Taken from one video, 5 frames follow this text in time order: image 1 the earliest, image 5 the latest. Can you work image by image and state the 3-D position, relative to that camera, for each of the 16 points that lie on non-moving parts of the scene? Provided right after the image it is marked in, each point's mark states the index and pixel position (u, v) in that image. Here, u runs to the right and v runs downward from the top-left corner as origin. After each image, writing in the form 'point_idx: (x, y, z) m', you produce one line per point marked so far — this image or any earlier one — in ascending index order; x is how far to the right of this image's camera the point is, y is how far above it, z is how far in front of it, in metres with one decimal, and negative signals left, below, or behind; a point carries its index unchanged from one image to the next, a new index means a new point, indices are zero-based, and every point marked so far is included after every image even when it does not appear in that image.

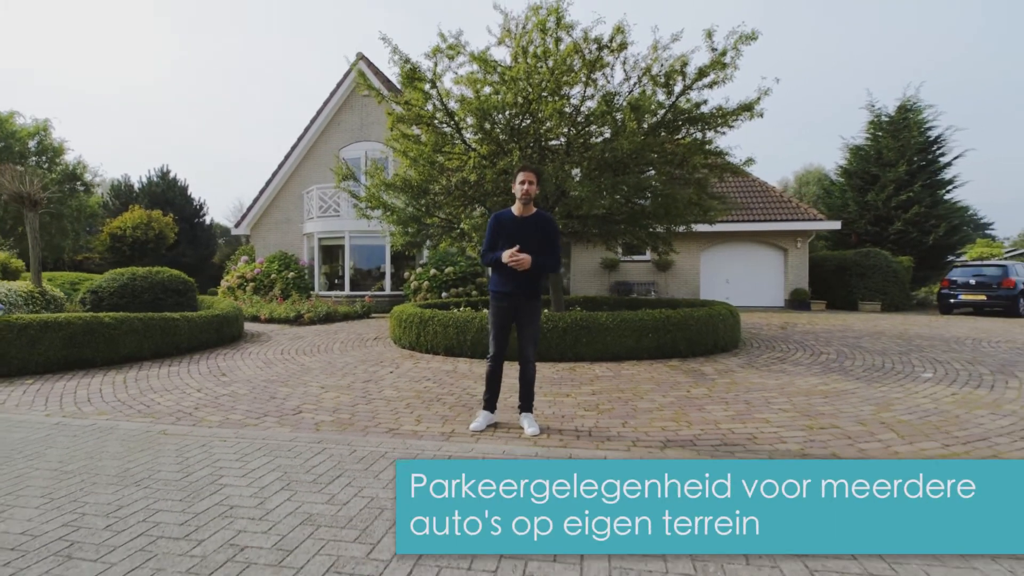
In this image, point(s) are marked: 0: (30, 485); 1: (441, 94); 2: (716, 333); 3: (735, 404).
0: (-2.9, -1.2, +3.2) m
1: (-1.3, +3.4, +9.2) m
2: (+3.0, -0.7, +7.8) m
3: (+2.0, -1.1, +4.8) m
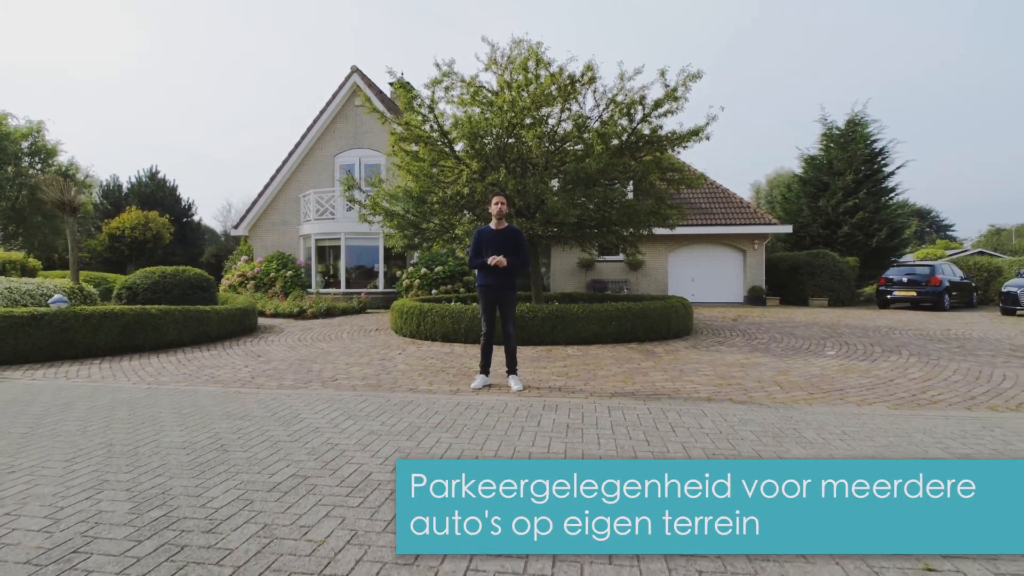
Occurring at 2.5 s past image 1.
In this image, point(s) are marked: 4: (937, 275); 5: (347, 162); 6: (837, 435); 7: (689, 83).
0: (-3.0, -1.1, +4.5) m
1: (-1.5, +3.4, +10.6) m
2: (+2.8, -0.6, +9.3) m
3: (+1.9, -1.0, +6.3) m
4: (+13.3, +0.4, +16.4) m
5: (-6.0, +4.6, +19.1) m
6: (+2.5, -1.1, +4.1) m
7: (+3.1, +3.6, +9.3) m
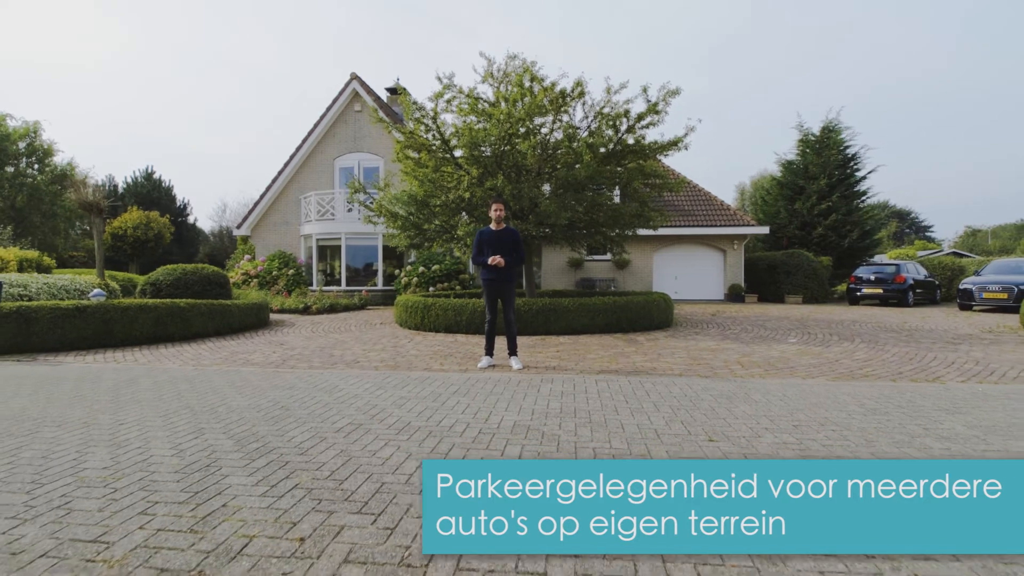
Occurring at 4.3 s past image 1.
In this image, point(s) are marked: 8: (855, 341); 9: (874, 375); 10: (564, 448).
0: (-2.9, -1.1, +5.3) m
1: (-1.6, +3.5, +11.5) m
2: (+2.7, -0.5, +10.3) m
3: (+1.9, -0.9, +7.3) m
4: (+13.0, +0.5, +17.6) m
5: (-6.3, +4.6, +19.9) m
6: (+2.6, -1.0, +5.0) m
7: (+3.1, +3.7, +10.3) m
8: (+5.8, -0.9, +8.9) m
9: (+4.2, -1.0, +6.2) m
10: (+0.4, -1.1, +3.5) m
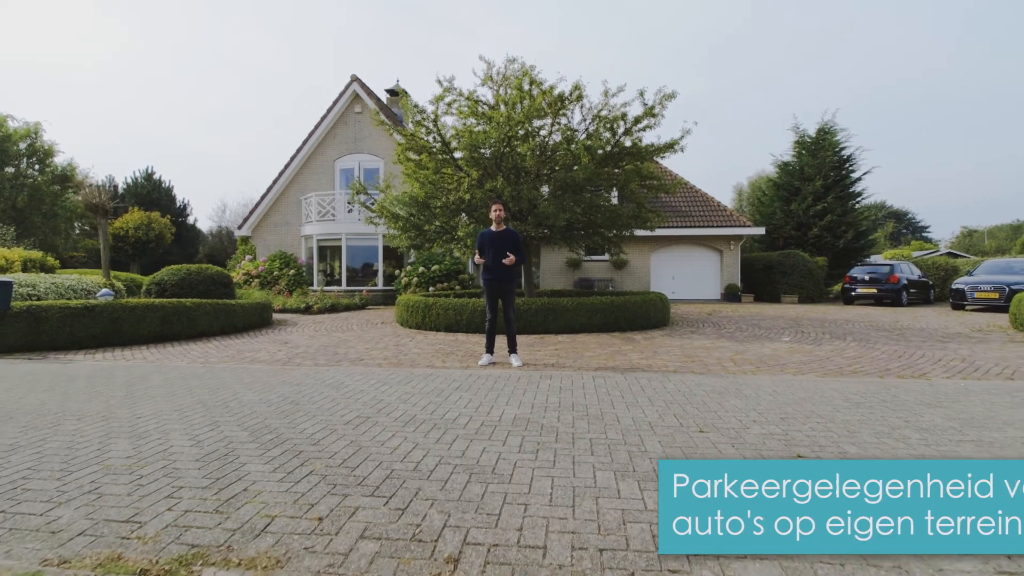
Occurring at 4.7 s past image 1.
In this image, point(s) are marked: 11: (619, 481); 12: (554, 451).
0: (-2.9, -1.0, +5.5) m
1: (-1.6, +3.5, +11.7) m
2: (+2.7, -0.5, +10.5) m
3: (+1.9, -0.9, +7.5) m
4: (+13.0, +0.5, +17.8) m
5: (-6.3, +4.6, +20.1) m
6: (+2.6, -1.0, +5.2) m
7: (+3.0, +3.7, +10.5) m
8: (+5.8, -0.9, +9.1) m
9: (+4.2, -1.0, +6.4) m
10: (+0.4, -1.1, +3.7) m
11: (+0.6, -1.1, +2.9) m
12: (+0.3, -1.1, +3.4) m
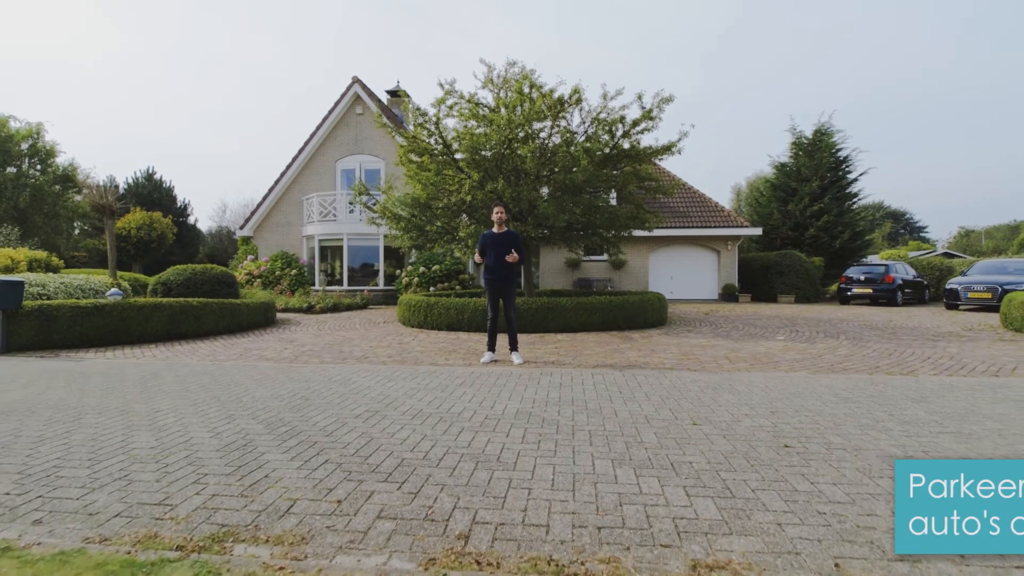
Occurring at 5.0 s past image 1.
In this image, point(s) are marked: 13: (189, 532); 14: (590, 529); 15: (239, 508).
0: (-2.9, -1.0, +5.7) m
1: (-1.6, +3.5, +11.9) m
2: (+2.7, -0.5, +10.7) m
3: (+1.9, -0.9, +7.7) m
4: (+13.0, +0.5, +18.0) m
5: (-6.3, +4.6, +20.3) m
6: (+2.6, -1.0, +5.4) m
7: (+3.1, +3.7, +10.7) m
8: (+5.8, -0.9, +9.3) m
9: (+4.3, -1.0, +6.6) m
10: (+0.4, -1.1, +3.9) m
11: (+0.6, -1.1, +3.1) m
12: (+0.3, -1.1, +3.6) m
13: (-1.5, -1.1, +2.5) m
14: (+0.4, -1.1, +2.4) m
15: (-1.4, -1.1, +2.7) m
